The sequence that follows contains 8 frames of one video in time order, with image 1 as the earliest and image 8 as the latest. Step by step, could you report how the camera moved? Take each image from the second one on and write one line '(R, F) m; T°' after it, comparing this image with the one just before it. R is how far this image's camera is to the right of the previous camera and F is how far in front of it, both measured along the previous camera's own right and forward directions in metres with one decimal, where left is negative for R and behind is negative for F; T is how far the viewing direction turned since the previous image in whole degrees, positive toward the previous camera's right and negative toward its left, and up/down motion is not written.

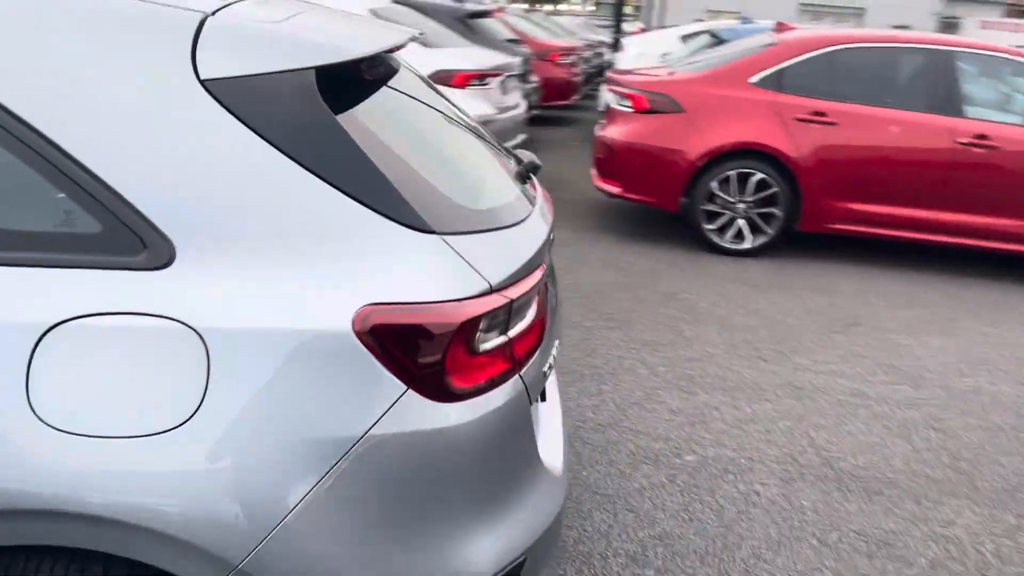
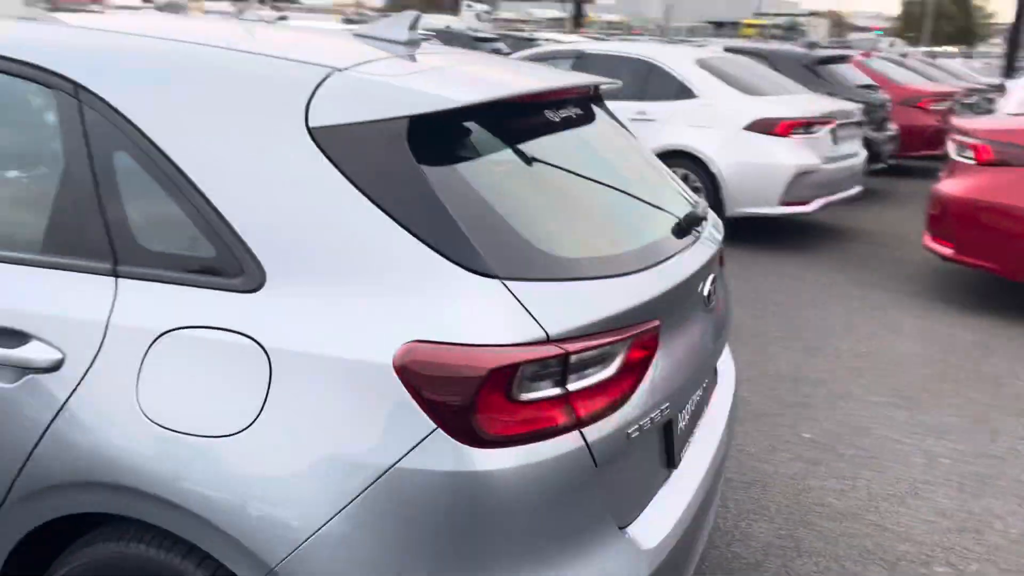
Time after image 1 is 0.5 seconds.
(+0.5, +0.1) m; -24°
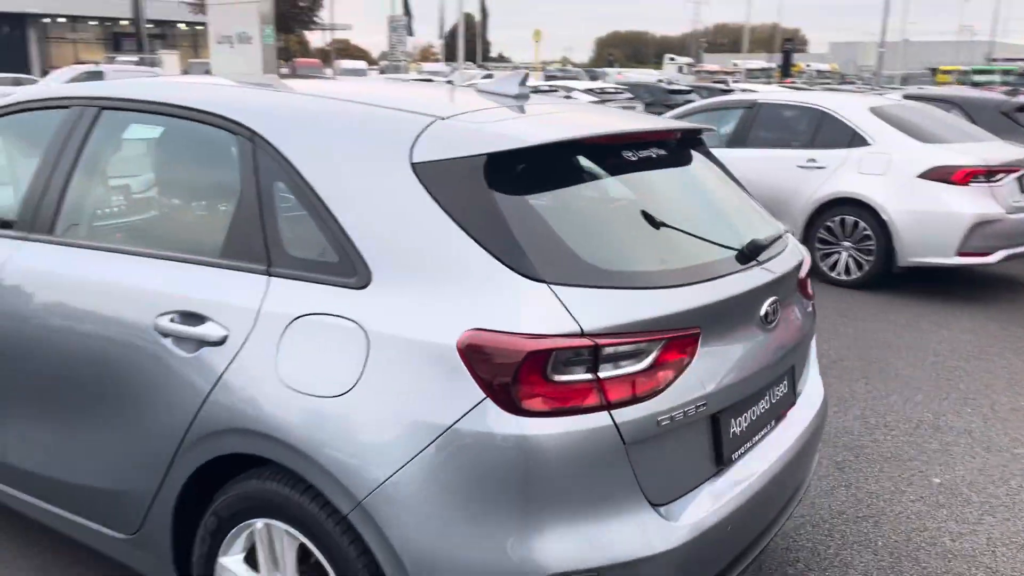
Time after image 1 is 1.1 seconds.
(+0.3, -0.3) m; -13°
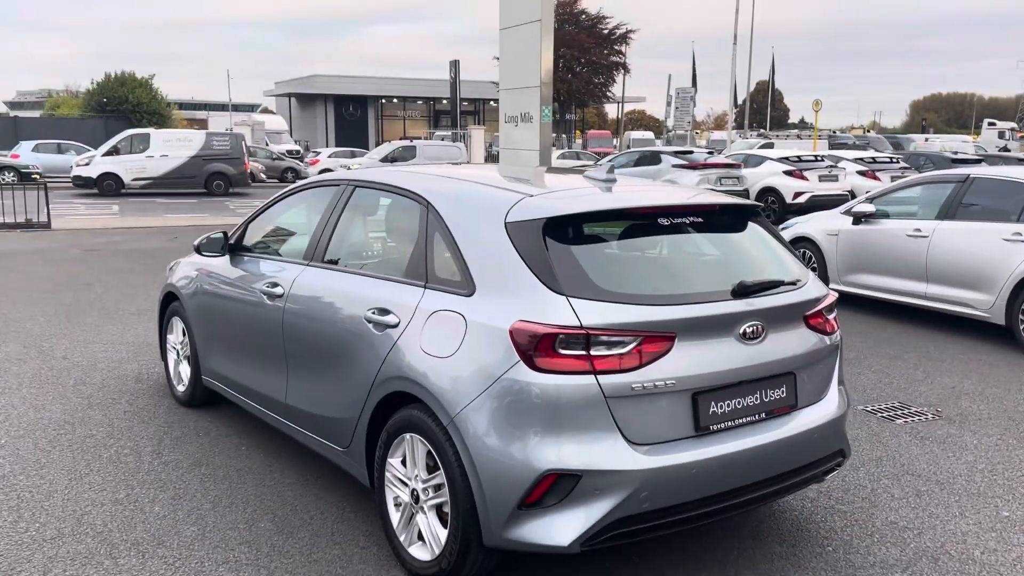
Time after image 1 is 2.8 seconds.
(+0.9, -1.1) m; -19°
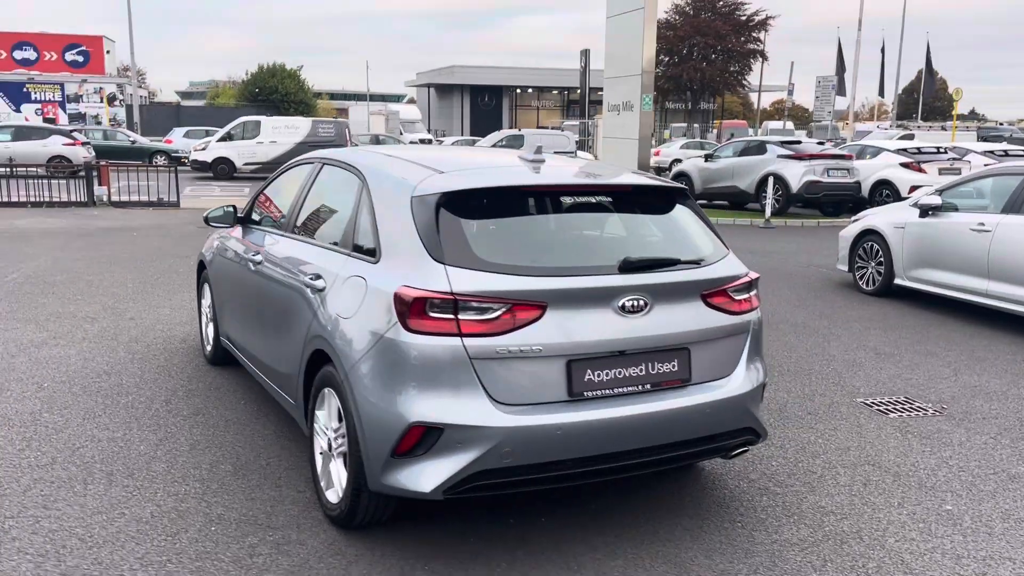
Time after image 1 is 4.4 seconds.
(+0.9, -0.2) m; -9°
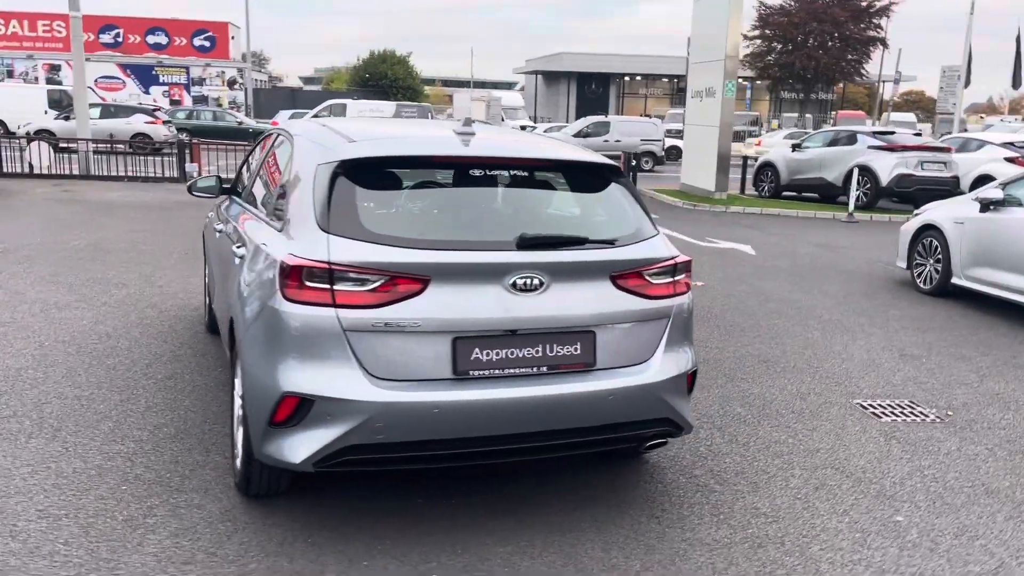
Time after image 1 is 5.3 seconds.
(+0.8, +0.2) m; -7°
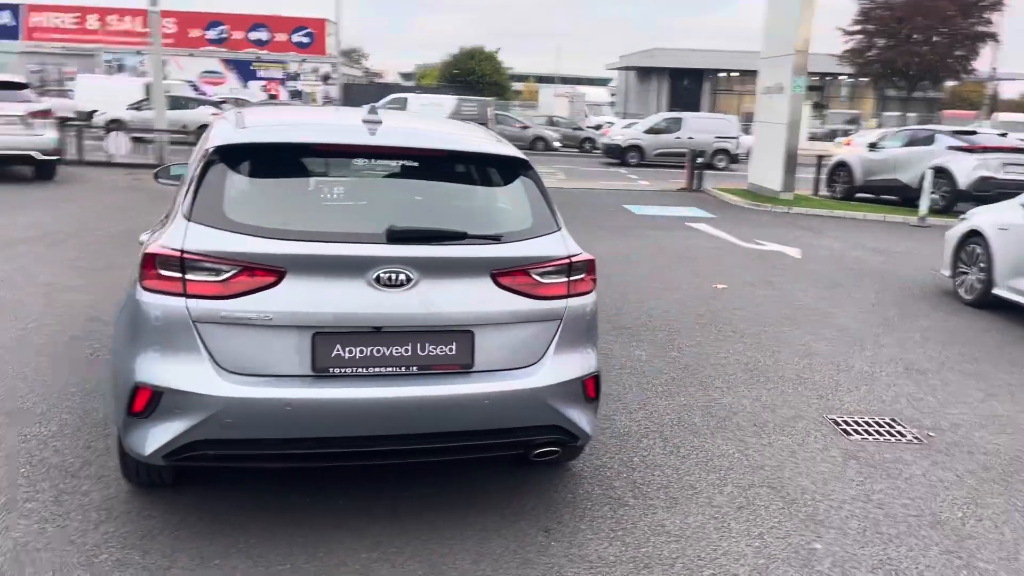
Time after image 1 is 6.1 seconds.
(+0.8, +0.2) m; -6°
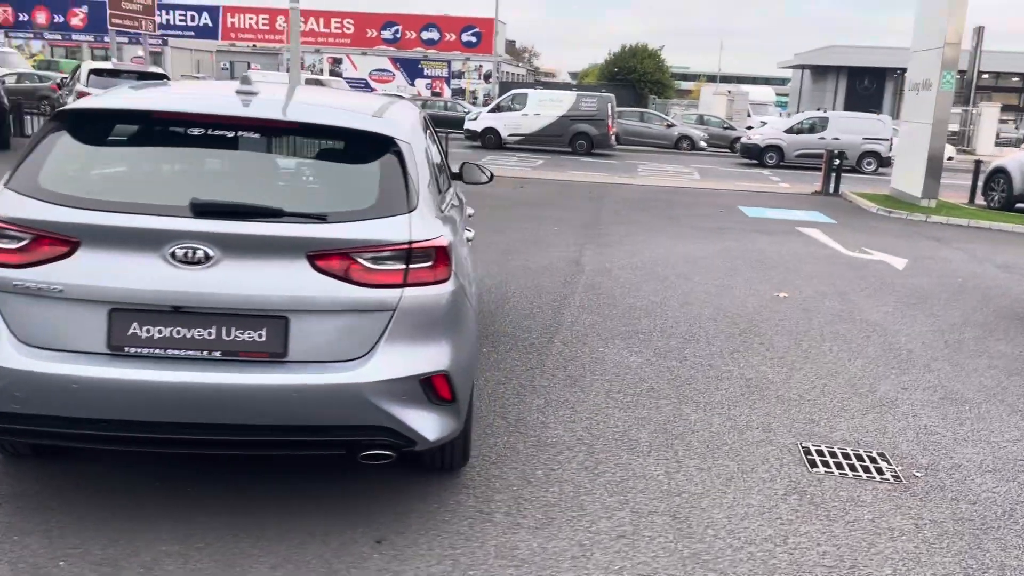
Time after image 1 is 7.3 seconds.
(+1.2, +0.4) m; -11°
